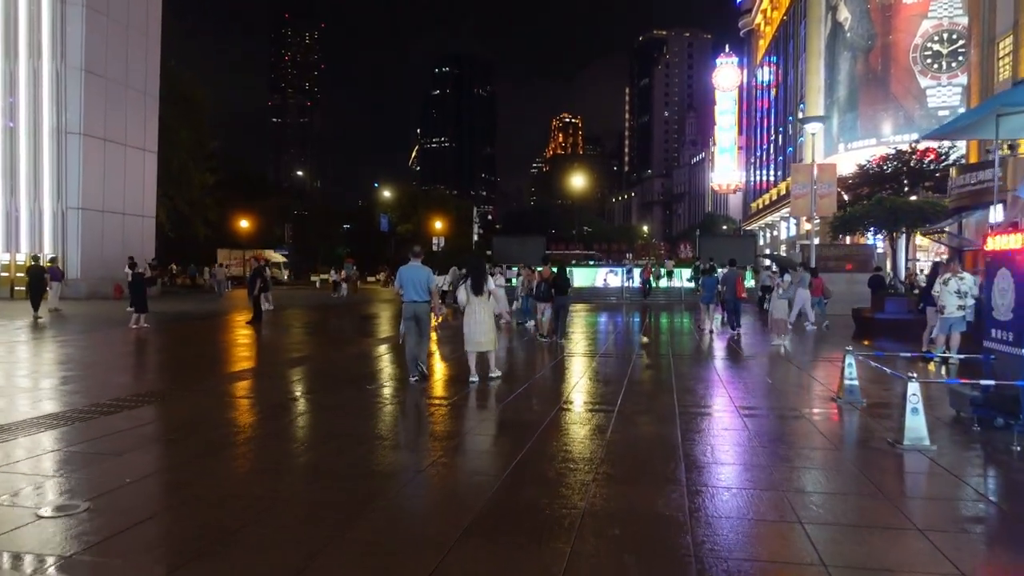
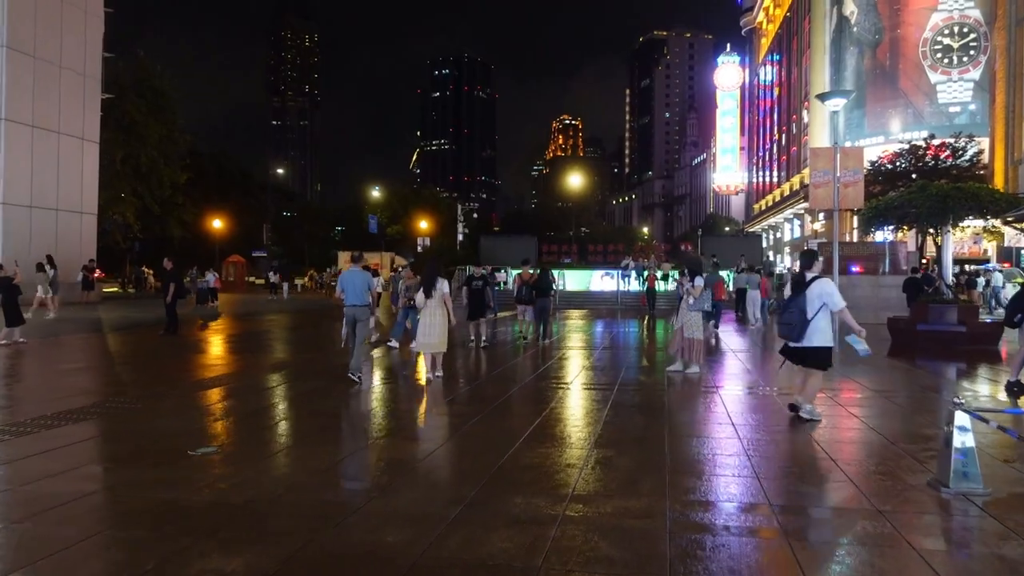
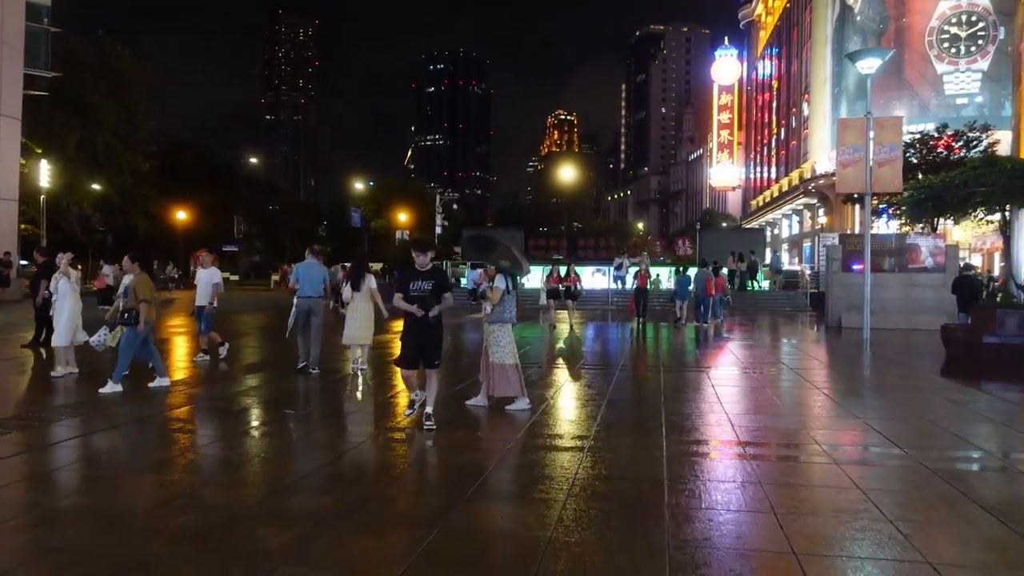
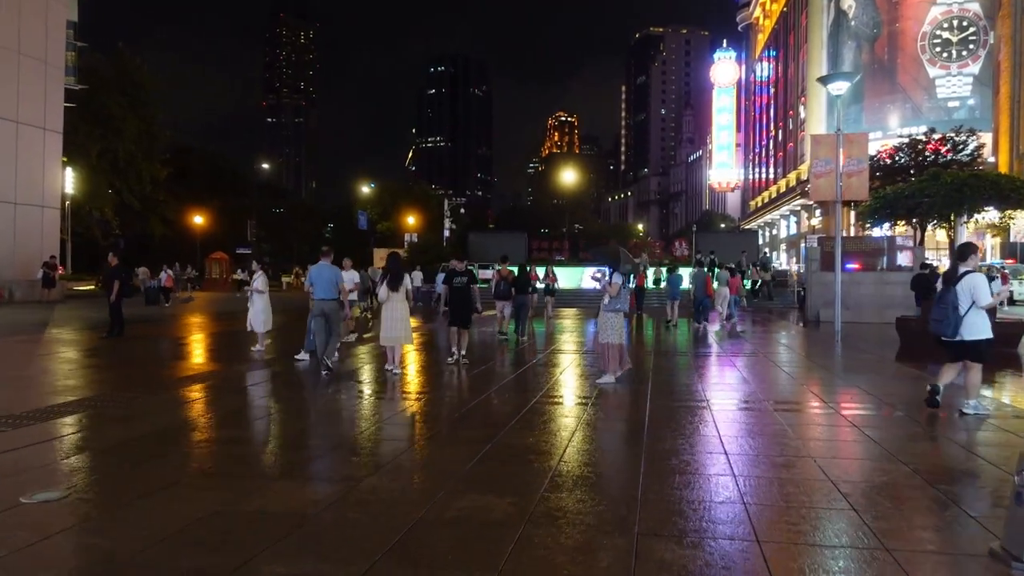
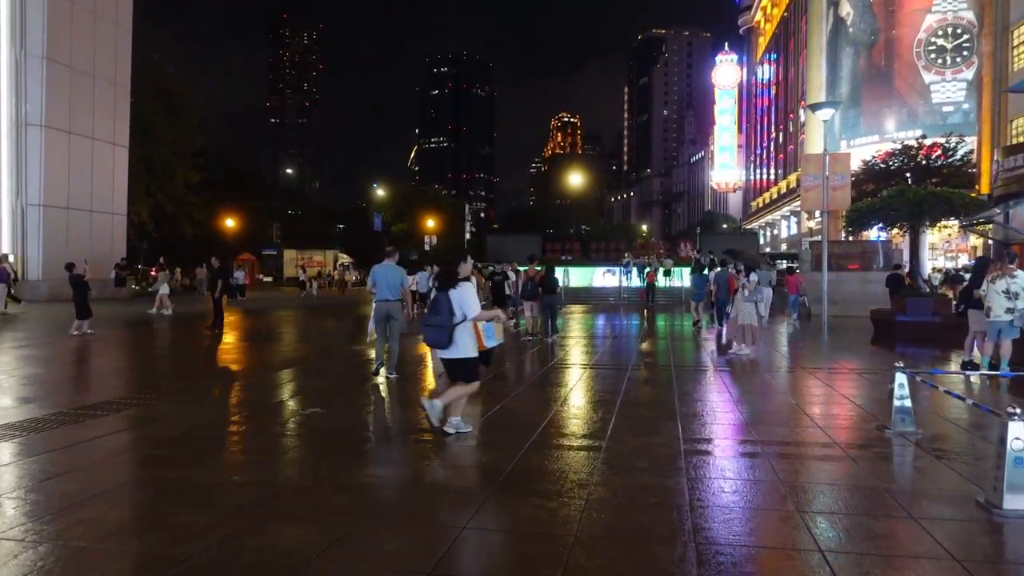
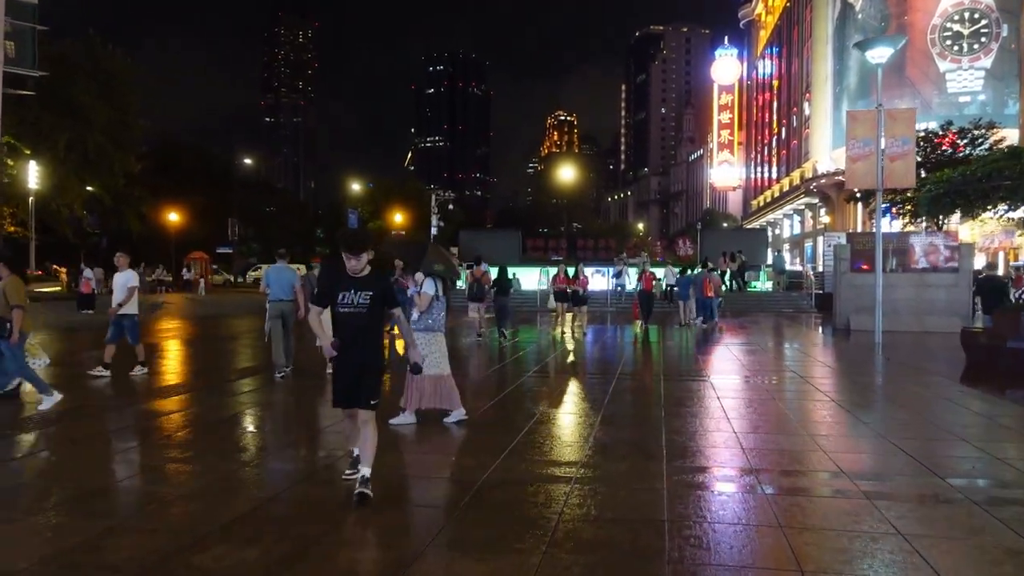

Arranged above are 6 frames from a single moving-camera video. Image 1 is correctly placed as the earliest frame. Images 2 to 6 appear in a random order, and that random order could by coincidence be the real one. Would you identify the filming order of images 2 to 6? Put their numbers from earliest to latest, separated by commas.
5, 2, 4, 3, 6
